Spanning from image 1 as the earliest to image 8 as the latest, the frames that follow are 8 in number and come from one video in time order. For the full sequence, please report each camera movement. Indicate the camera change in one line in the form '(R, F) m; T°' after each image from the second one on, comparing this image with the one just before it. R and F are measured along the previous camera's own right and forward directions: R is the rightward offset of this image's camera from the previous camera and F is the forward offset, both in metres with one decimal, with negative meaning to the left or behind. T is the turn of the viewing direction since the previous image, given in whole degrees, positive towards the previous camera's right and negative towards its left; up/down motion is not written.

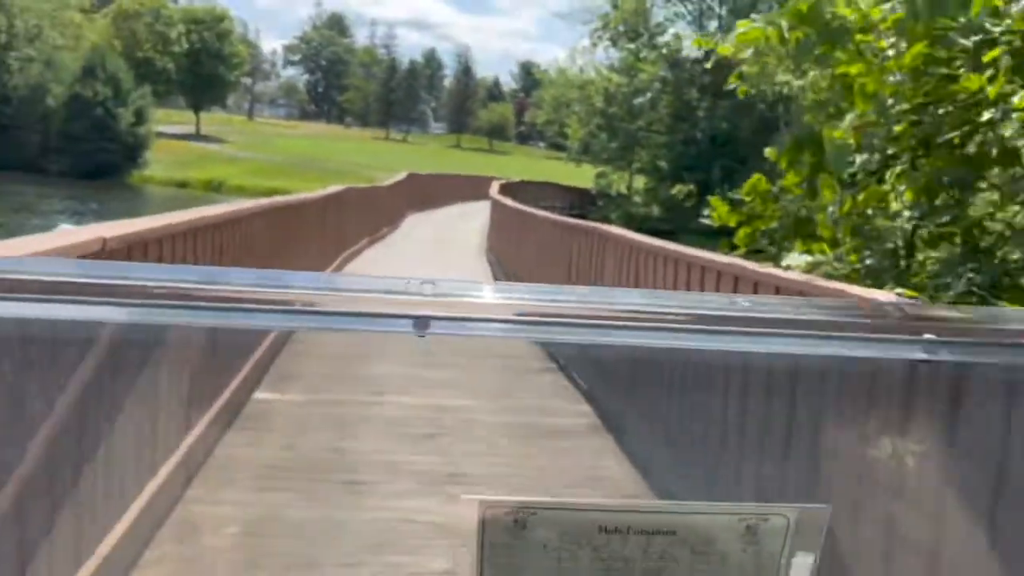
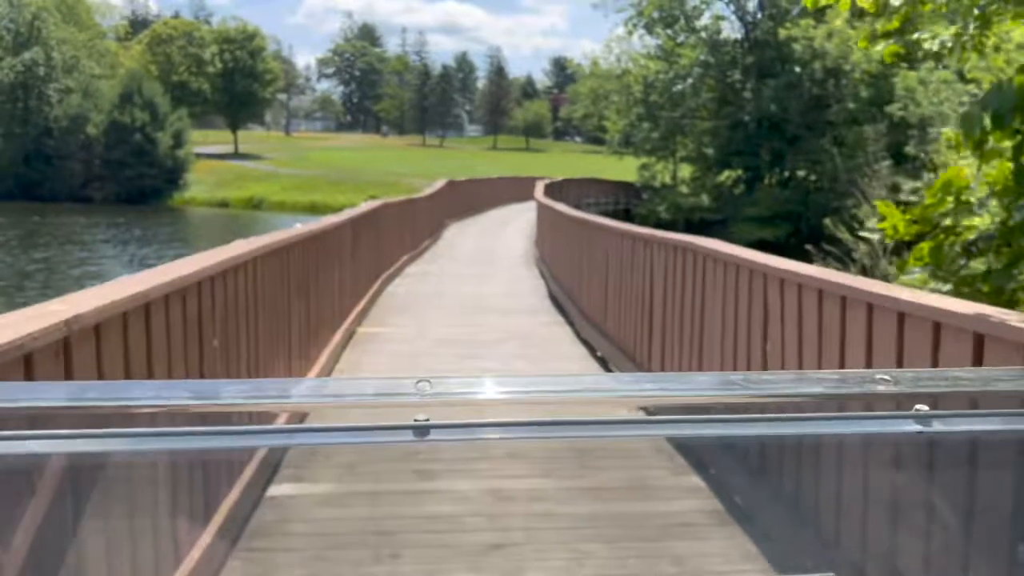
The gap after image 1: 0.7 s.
(-0.1, +0.7) m; -3°
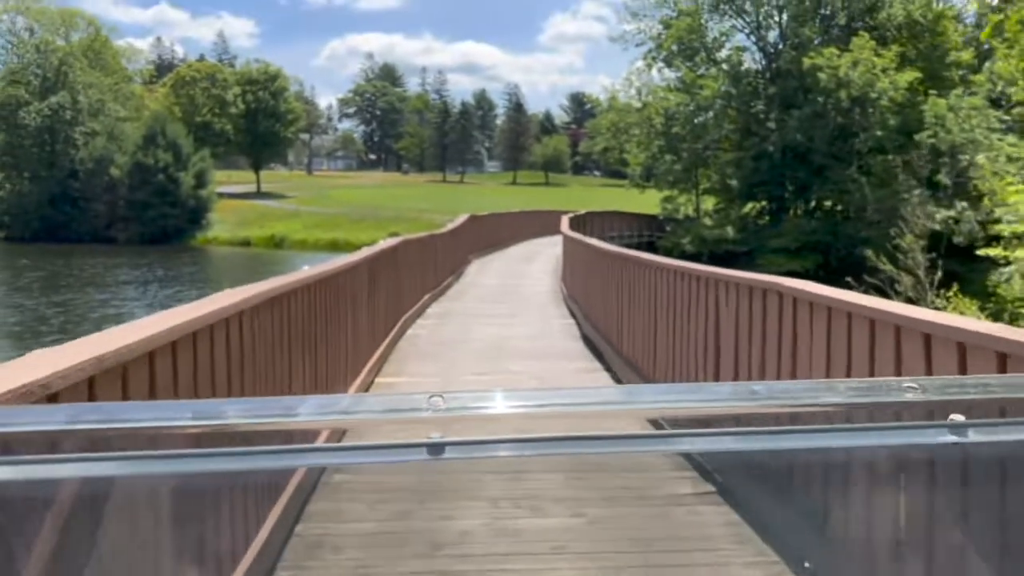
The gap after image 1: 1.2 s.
(-0.1, +0.4) m; -1°
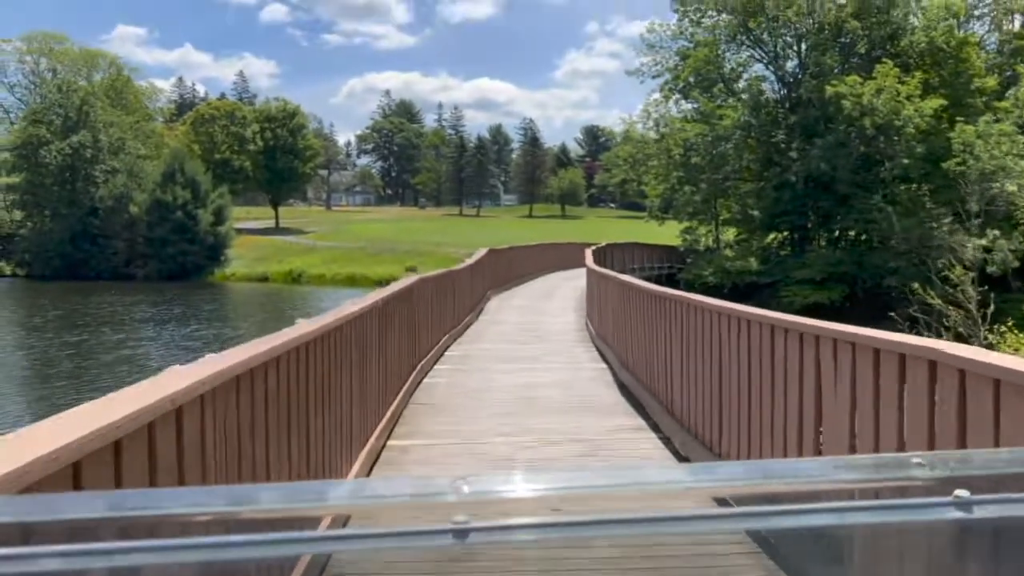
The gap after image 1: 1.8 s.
(-0.1, +0.4) m; -1°
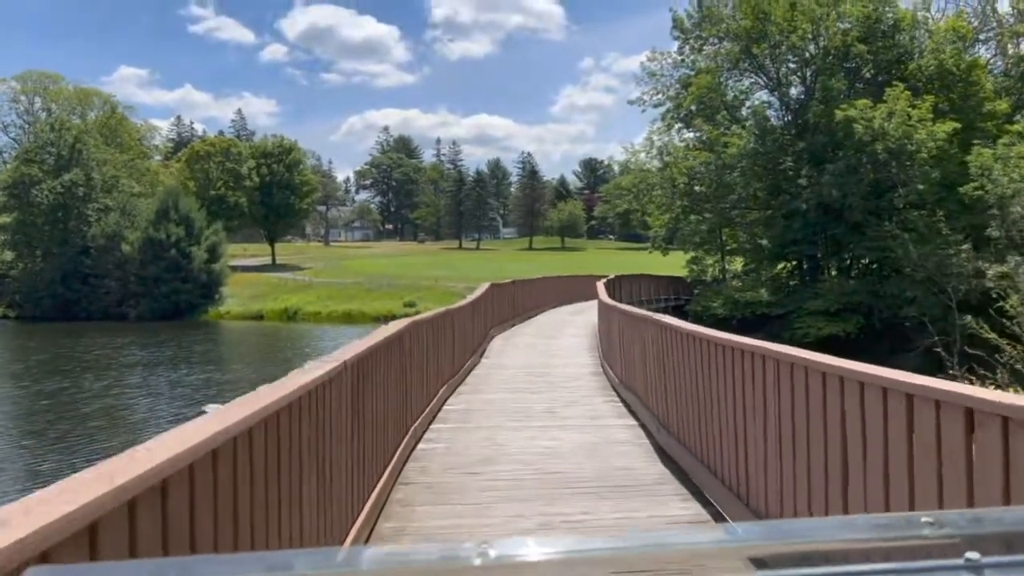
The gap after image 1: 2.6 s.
(-0.1, +1.0) m; 0°
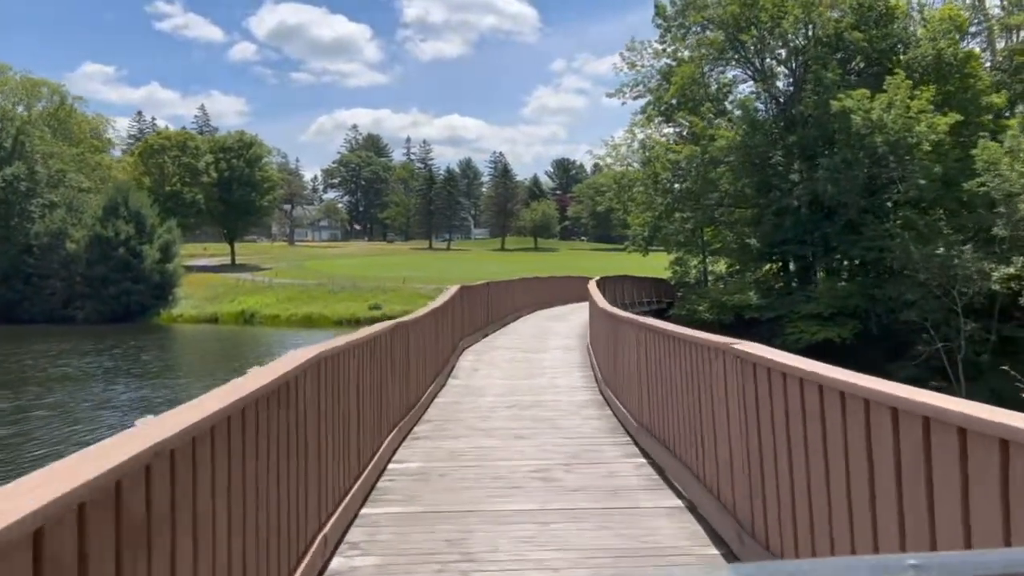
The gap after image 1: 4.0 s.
(0.0, +2.0) m; +2°
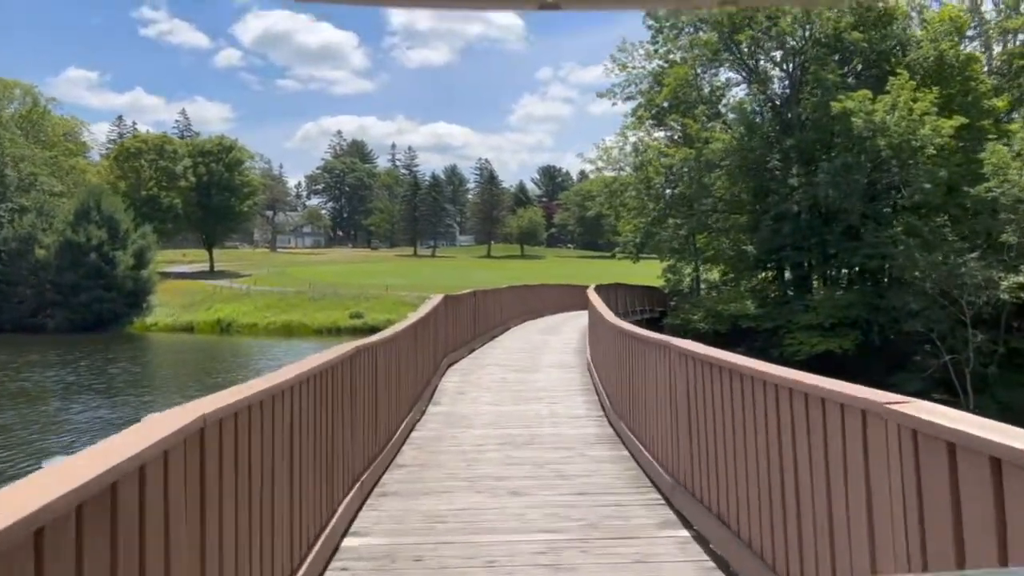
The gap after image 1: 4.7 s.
(0.0, +1.1) m; +1°
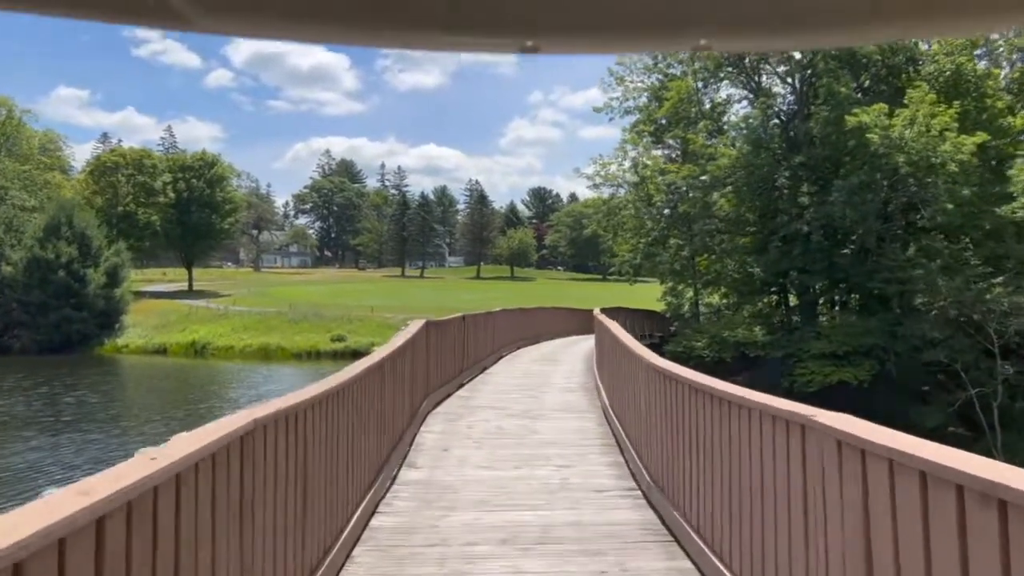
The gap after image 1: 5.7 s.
(-0.1, +1.6) m; +1°
